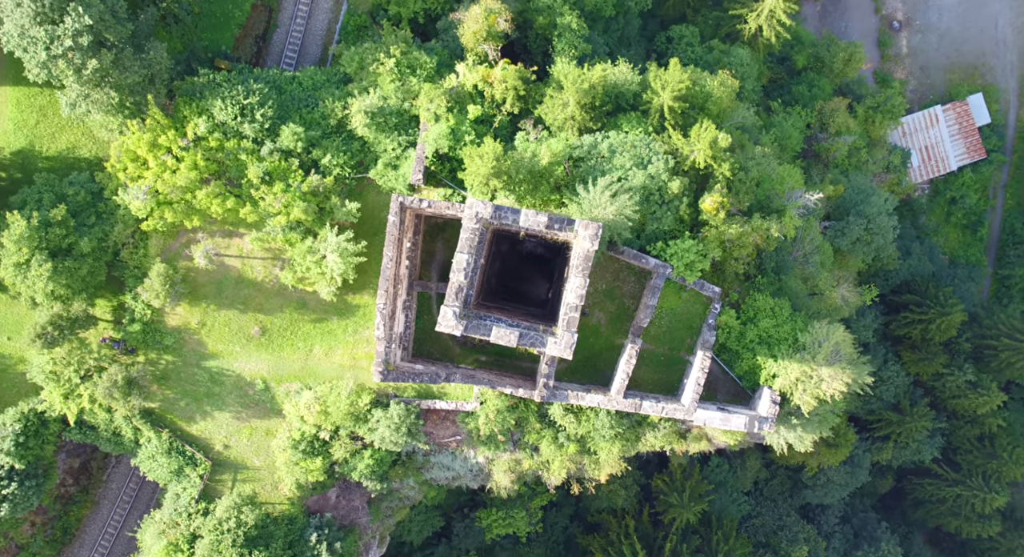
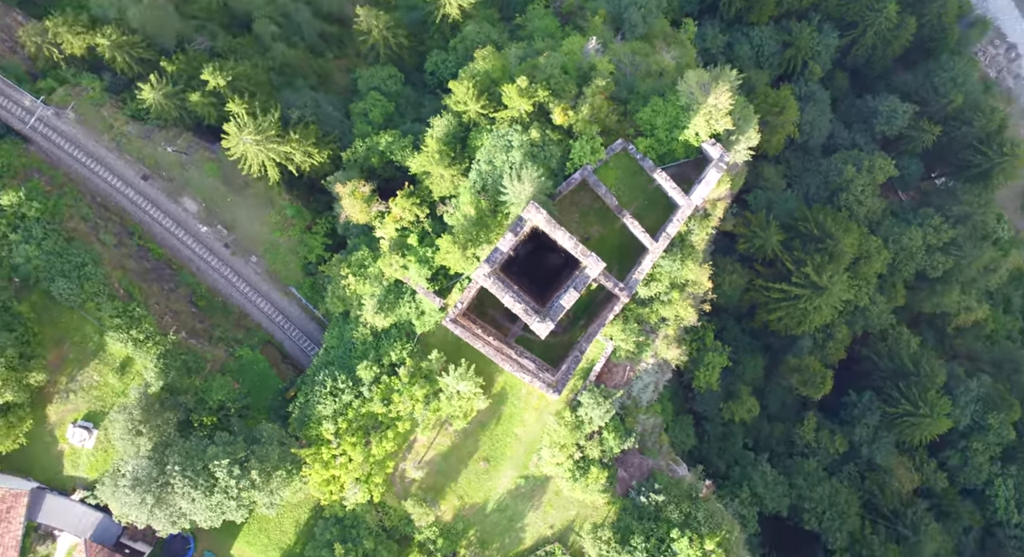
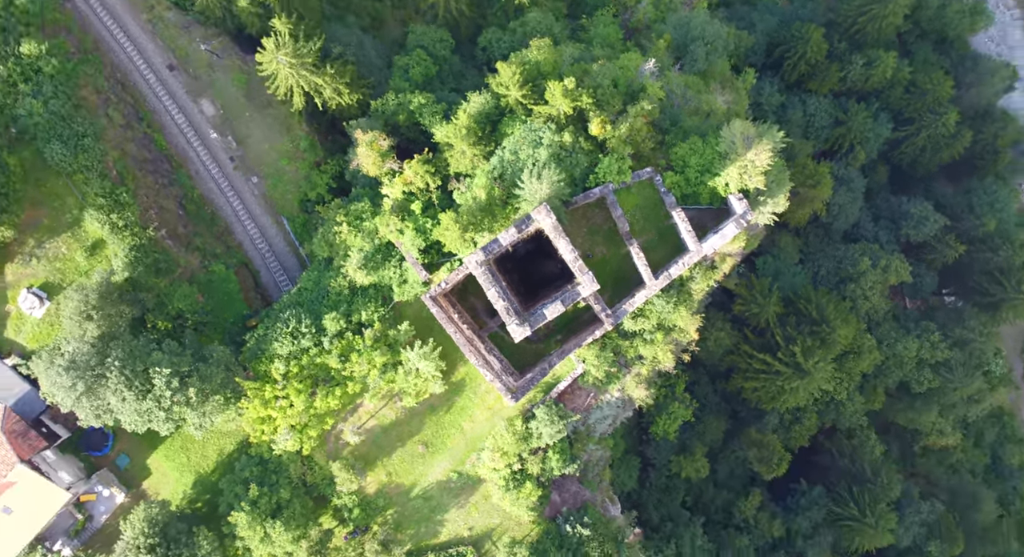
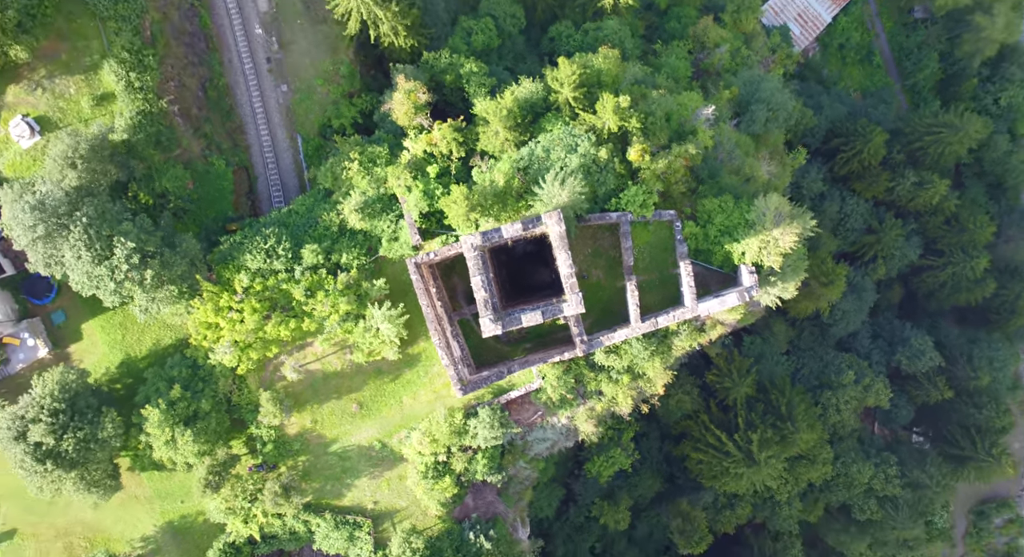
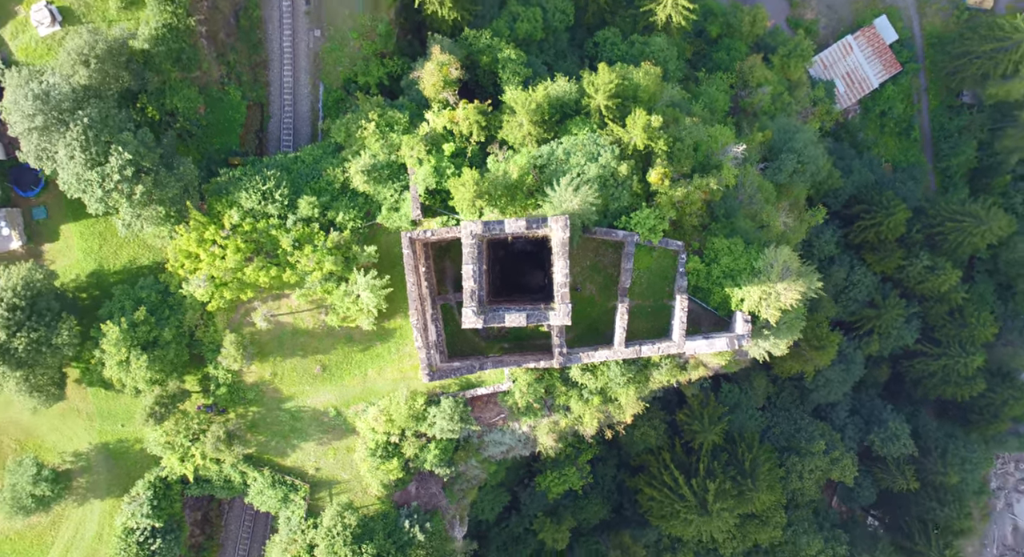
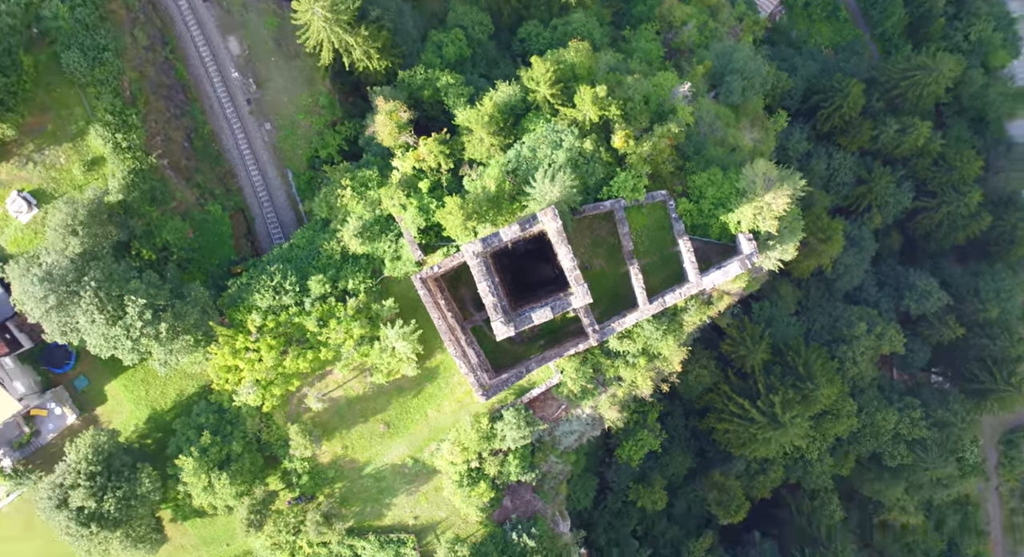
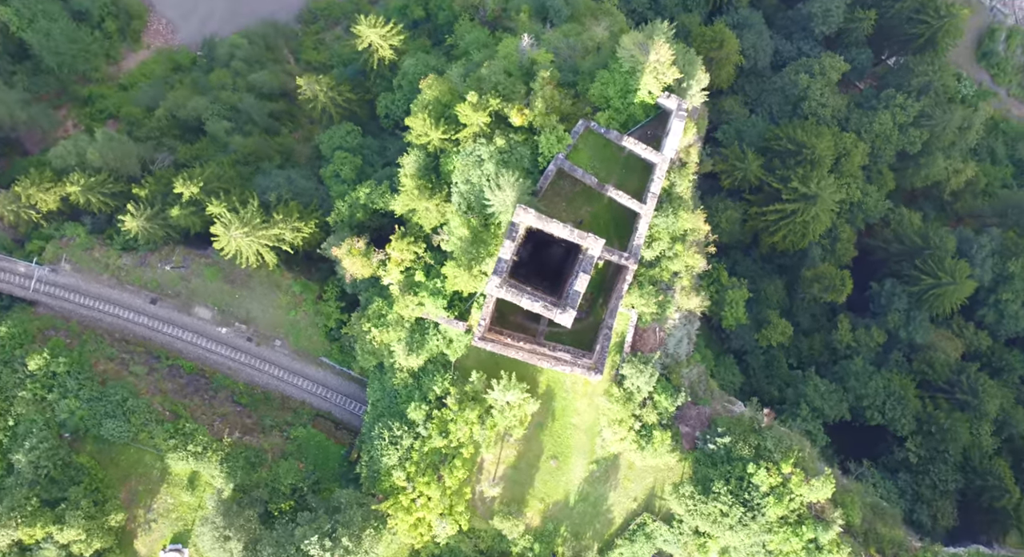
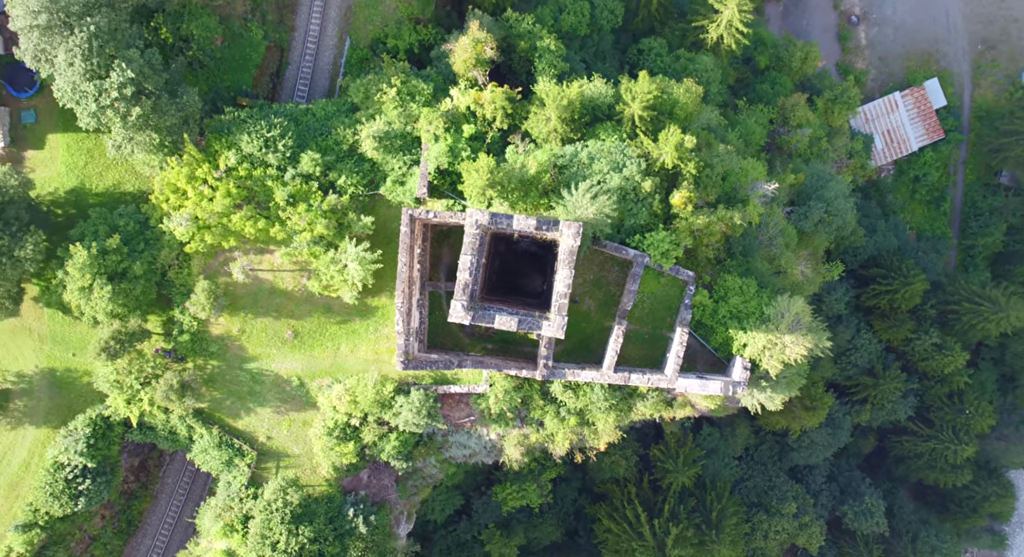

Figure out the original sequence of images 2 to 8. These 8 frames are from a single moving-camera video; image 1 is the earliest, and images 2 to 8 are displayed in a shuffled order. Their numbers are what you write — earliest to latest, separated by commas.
8, 5, 4, 6, 3, 2, 7
